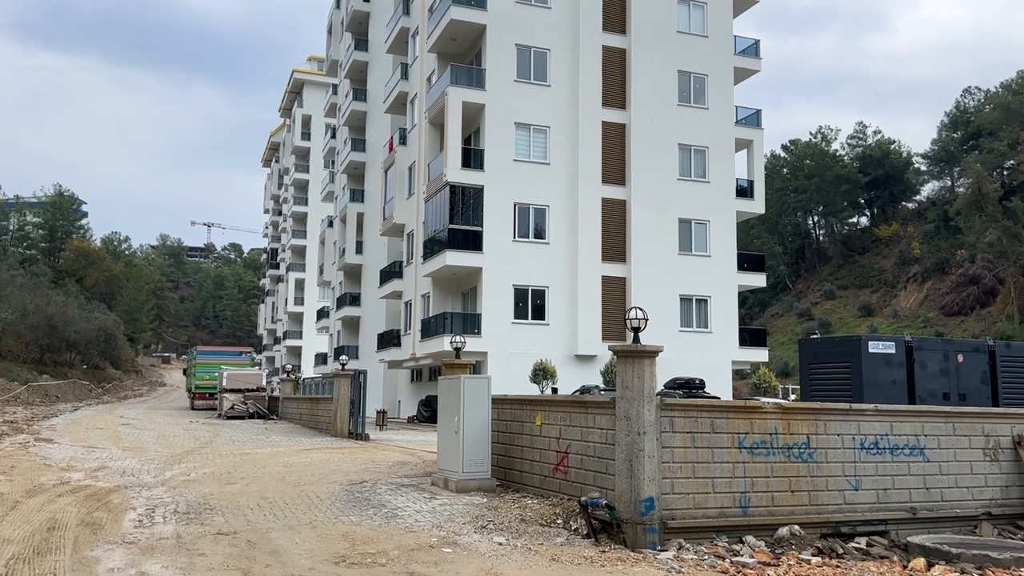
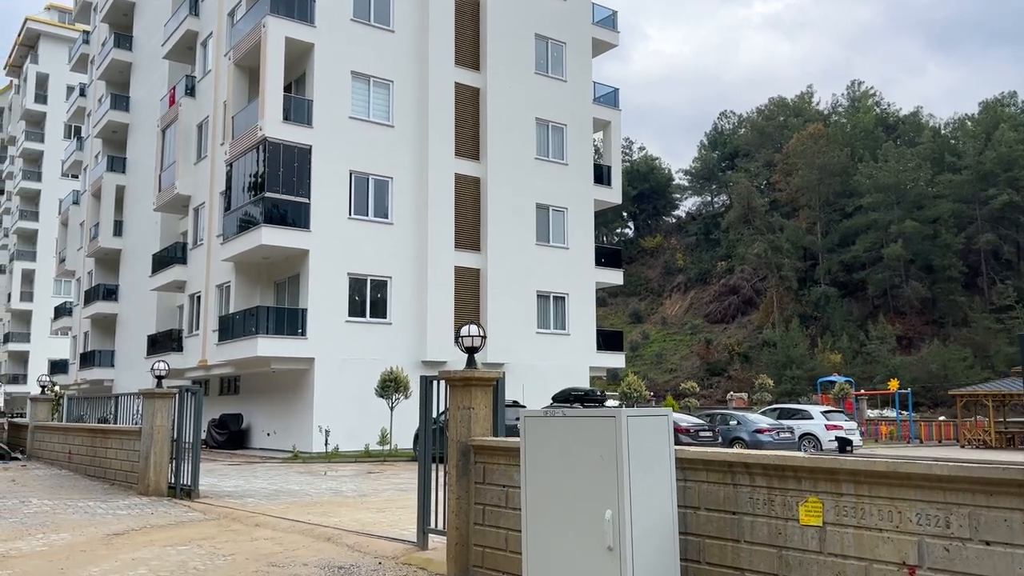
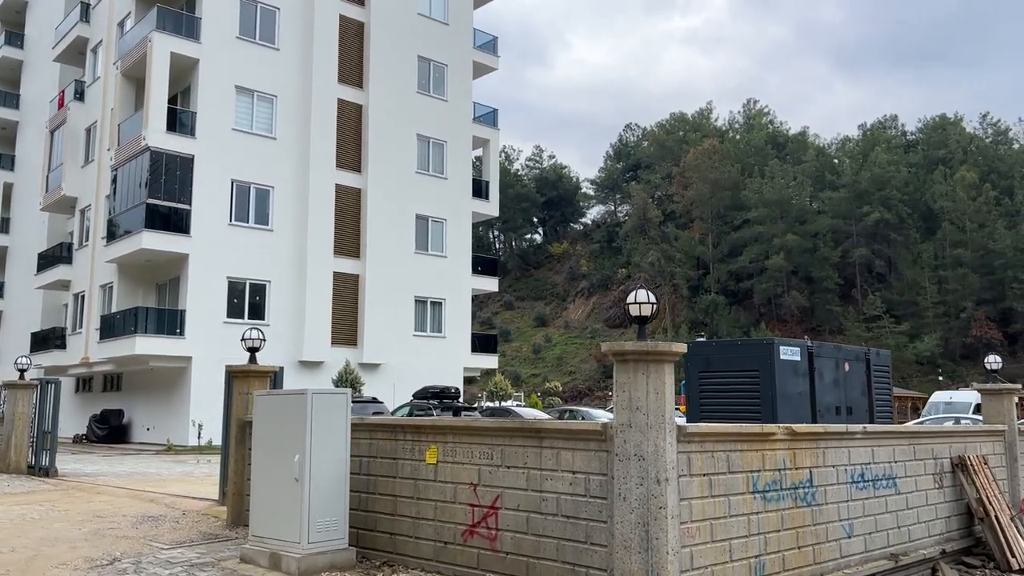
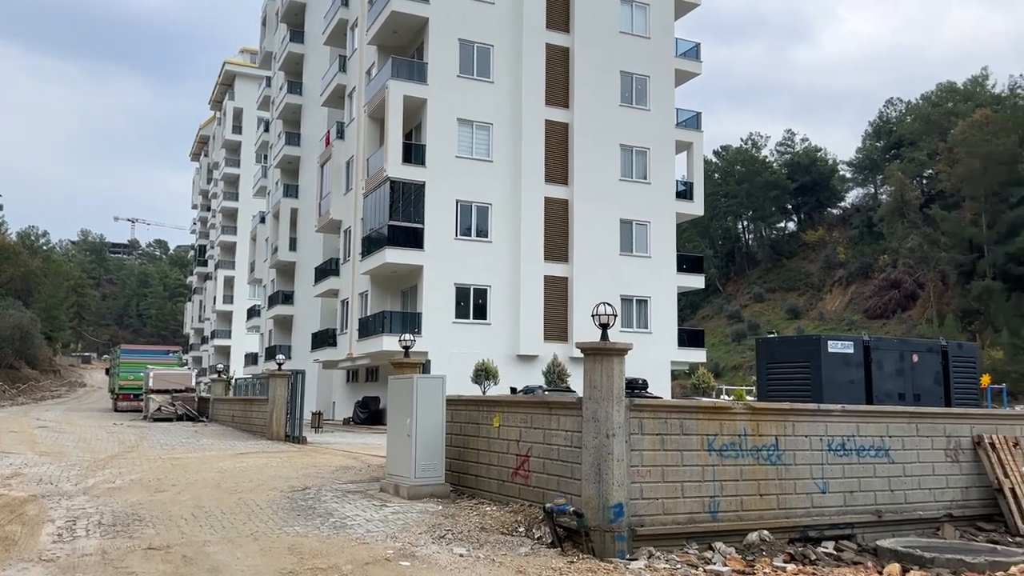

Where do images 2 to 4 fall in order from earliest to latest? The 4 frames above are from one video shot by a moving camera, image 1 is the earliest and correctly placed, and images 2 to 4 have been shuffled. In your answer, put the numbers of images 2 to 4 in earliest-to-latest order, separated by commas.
4, 3, 2
